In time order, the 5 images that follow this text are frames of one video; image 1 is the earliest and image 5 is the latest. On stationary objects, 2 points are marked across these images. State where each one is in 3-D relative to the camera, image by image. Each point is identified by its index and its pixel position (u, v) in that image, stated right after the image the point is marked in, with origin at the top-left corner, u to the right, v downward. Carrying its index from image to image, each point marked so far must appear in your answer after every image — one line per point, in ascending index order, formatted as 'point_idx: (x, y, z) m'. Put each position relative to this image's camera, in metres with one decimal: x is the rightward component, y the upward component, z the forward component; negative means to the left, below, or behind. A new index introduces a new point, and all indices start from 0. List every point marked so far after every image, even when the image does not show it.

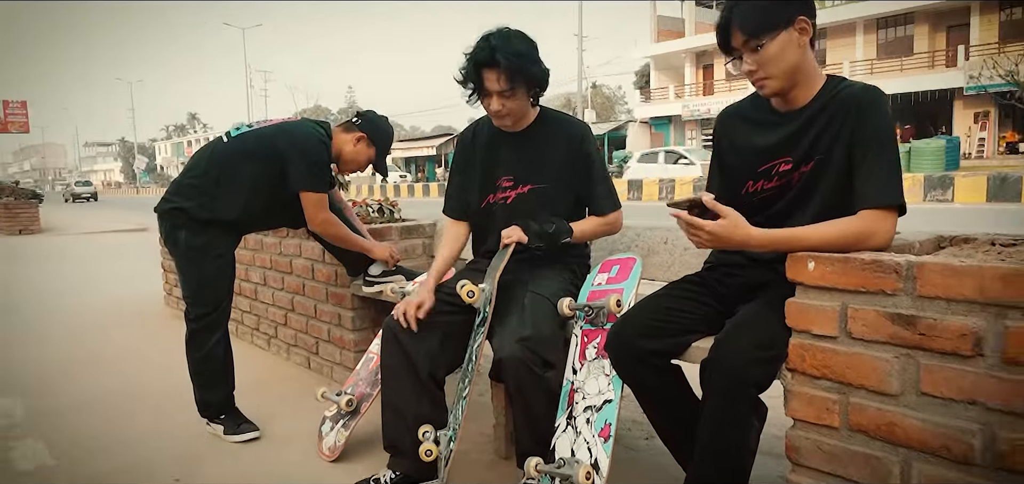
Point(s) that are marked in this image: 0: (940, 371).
0: (+0.9, -0.3, +1.4) m
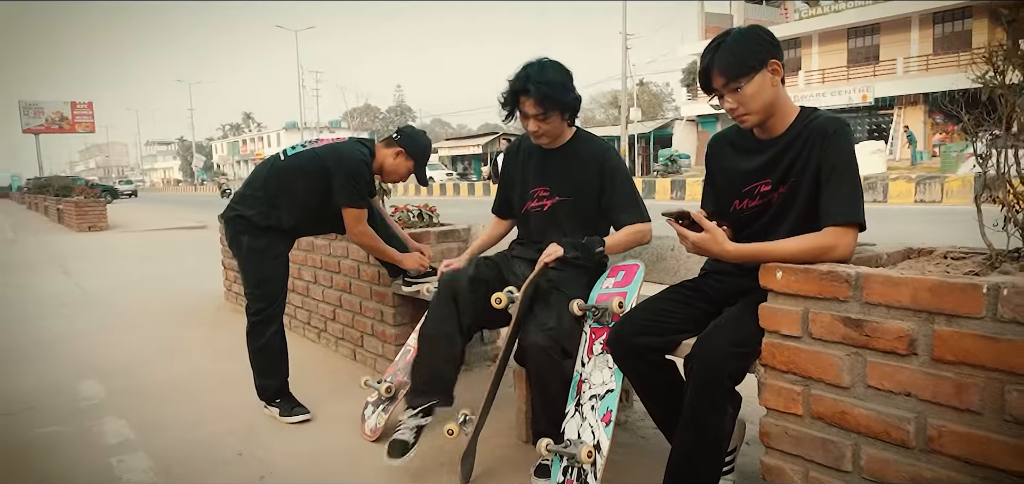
0: (+0.9, -0.3, +1.7) m
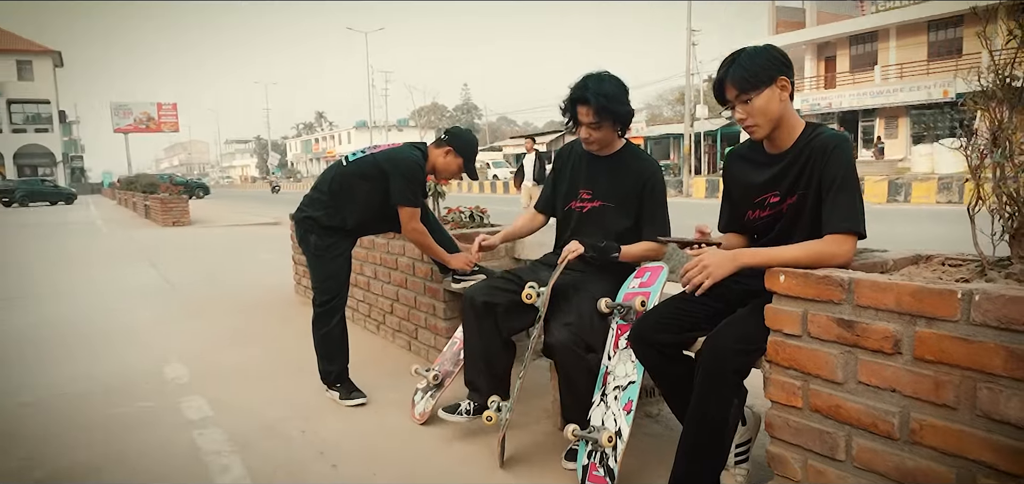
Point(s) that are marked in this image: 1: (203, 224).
0: (+1.0, -0.3, +1.8) m
1: (-6.1, +0.3, +13.2) m
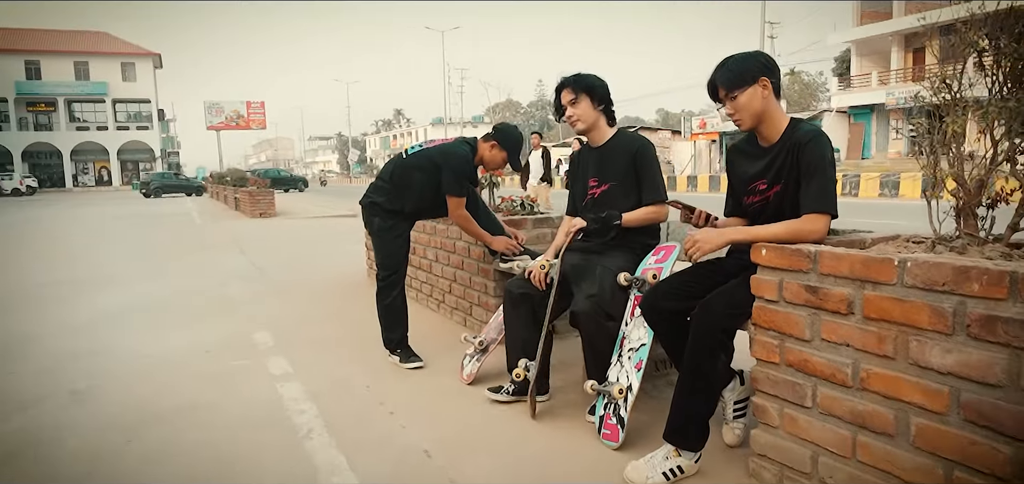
0: (+1.0, -0.3, +2.1) m
1: (-4.8, +0.6, +14.2) m
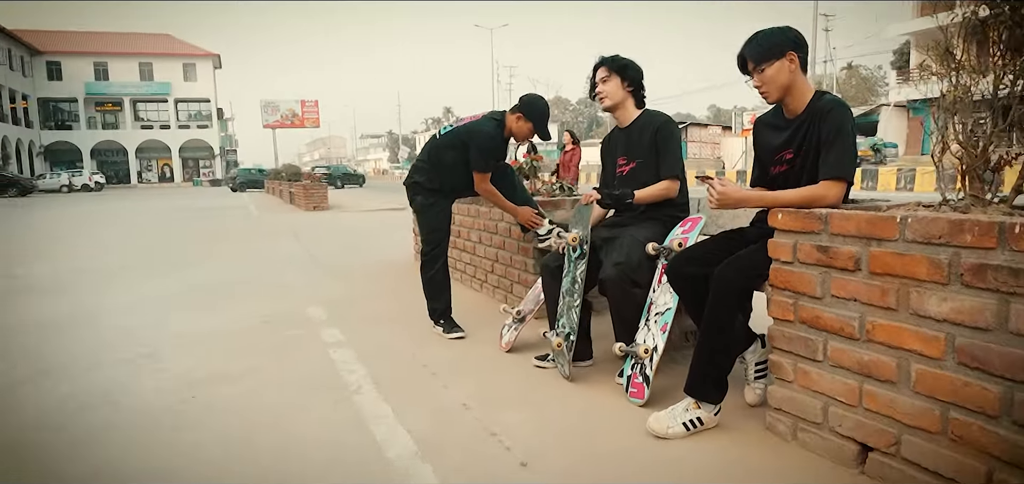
0: (+1.1, -0.1, +2.3) m
1: (-3.8, +0.8, +14.7) m
